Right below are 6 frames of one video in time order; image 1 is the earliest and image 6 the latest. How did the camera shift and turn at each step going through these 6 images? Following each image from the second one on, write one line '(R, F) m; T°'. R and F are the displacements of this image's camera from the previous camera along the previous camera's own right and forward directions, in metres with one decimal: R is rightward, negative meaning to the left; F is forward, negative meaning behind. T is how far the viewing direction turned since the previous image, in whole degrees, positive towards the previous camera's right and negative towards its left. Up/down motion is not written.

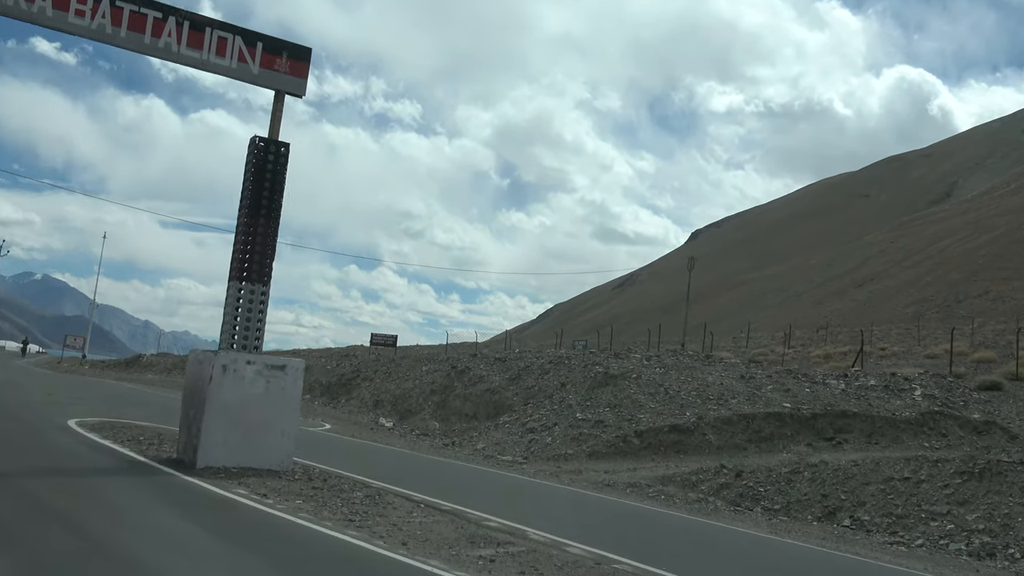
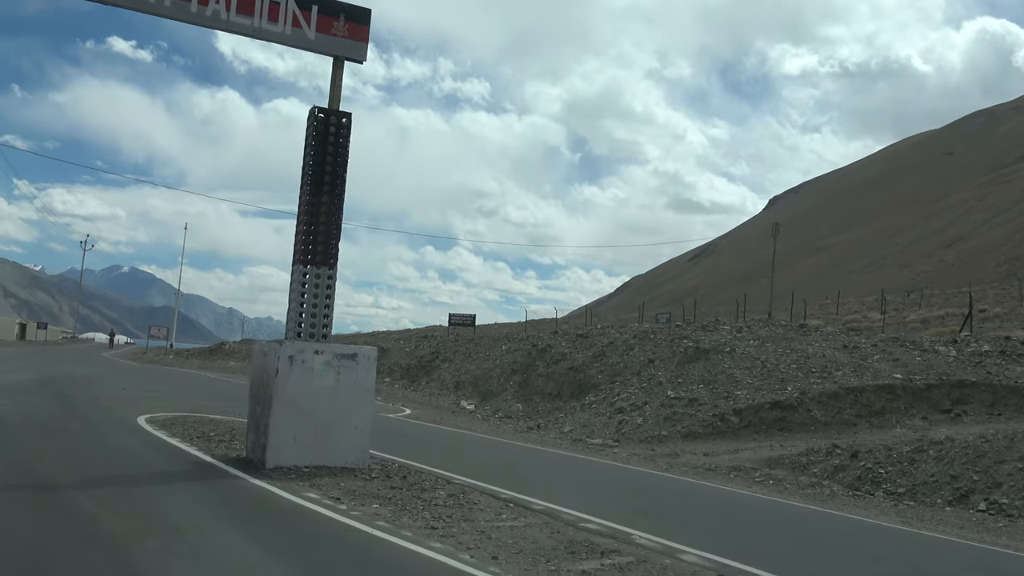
(-0.1, +1.1) m; -4°
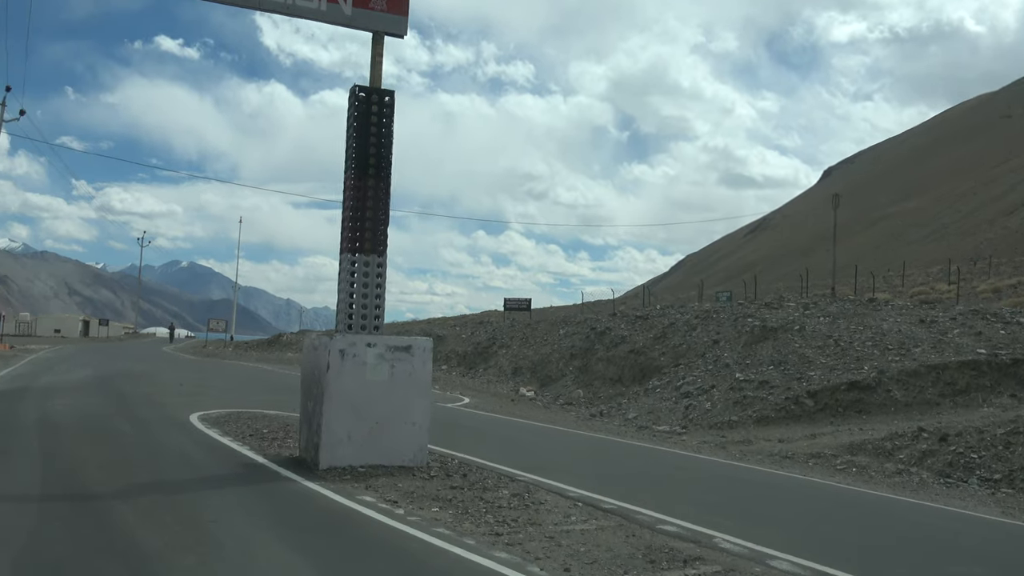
(-0.1, +0.7) m; -3°
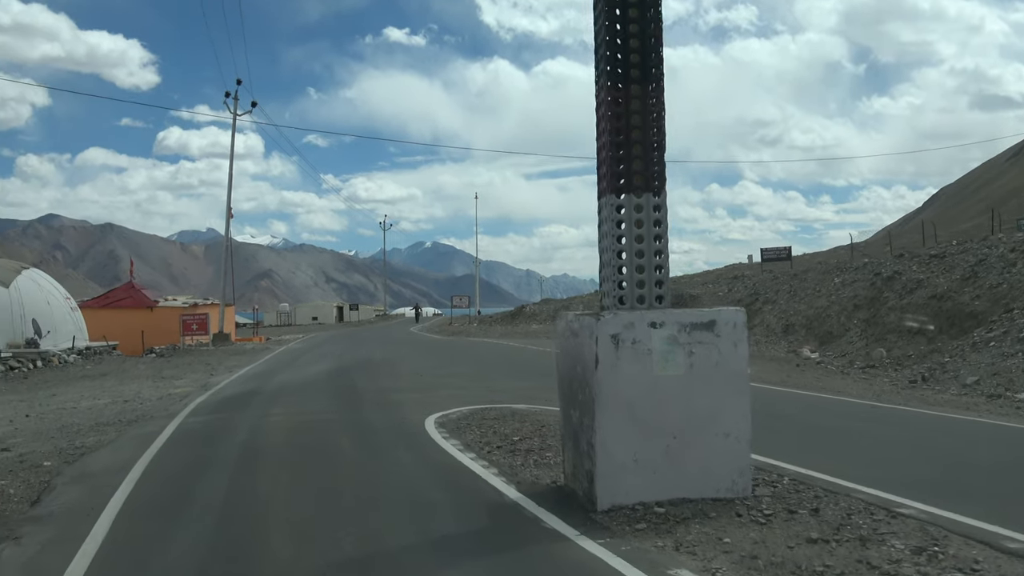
(-0.7, +3.3) m; -12°
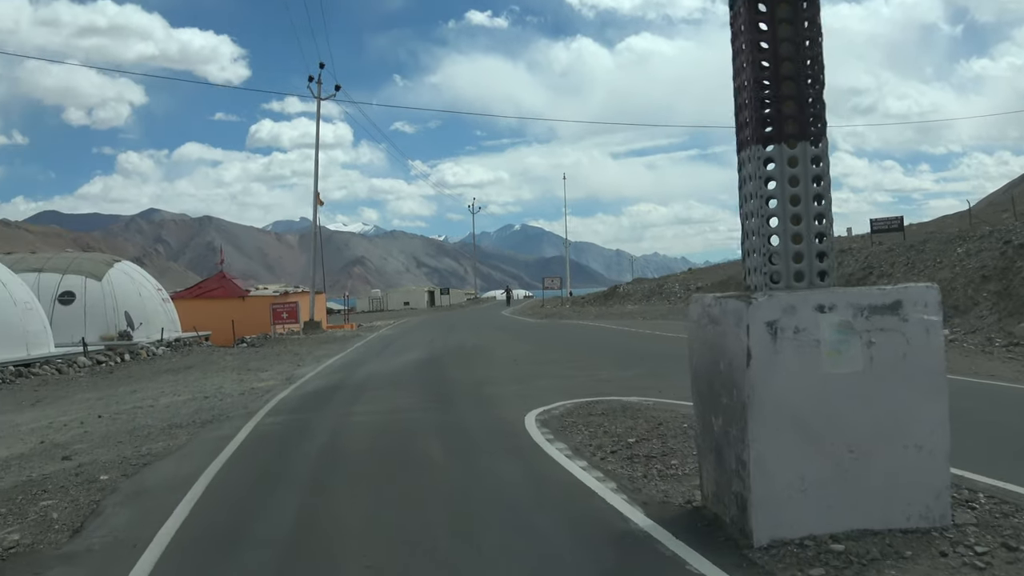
(-0.2, +1.4) m; -5°
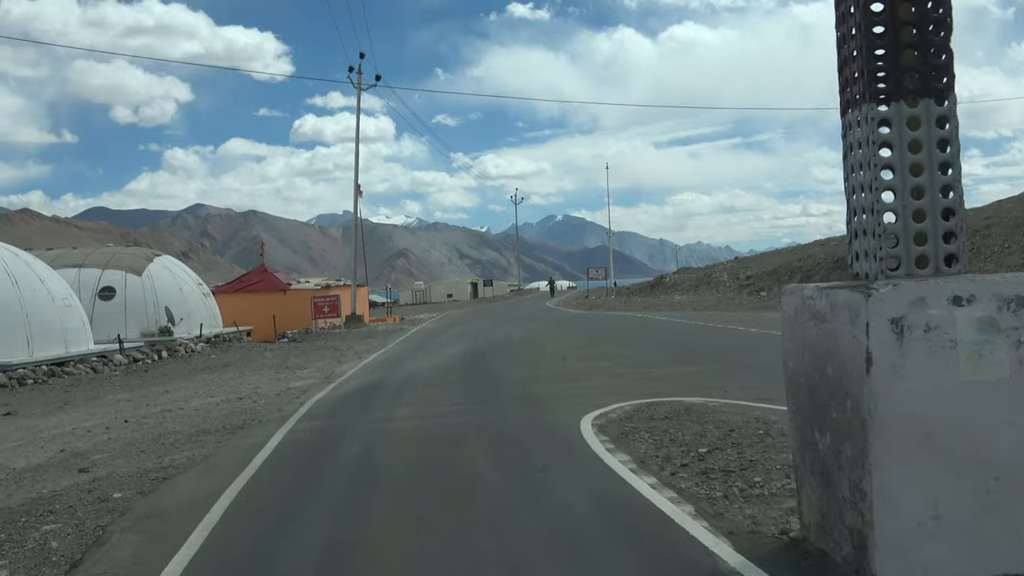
(-0.1, +1.0) m; -2°
